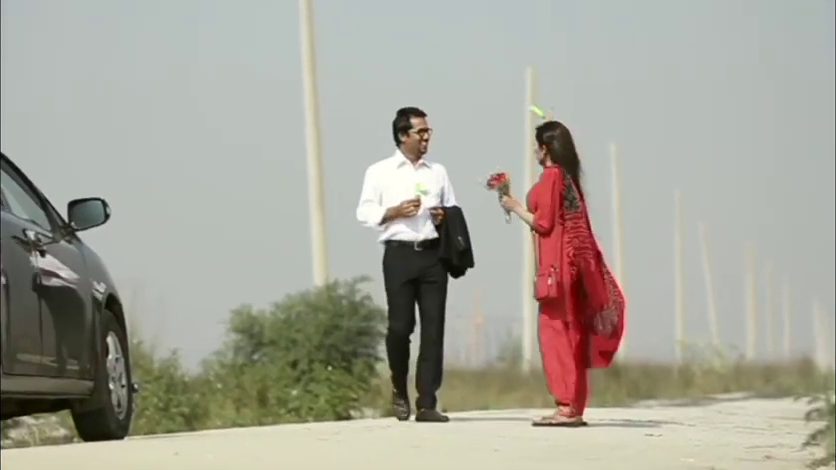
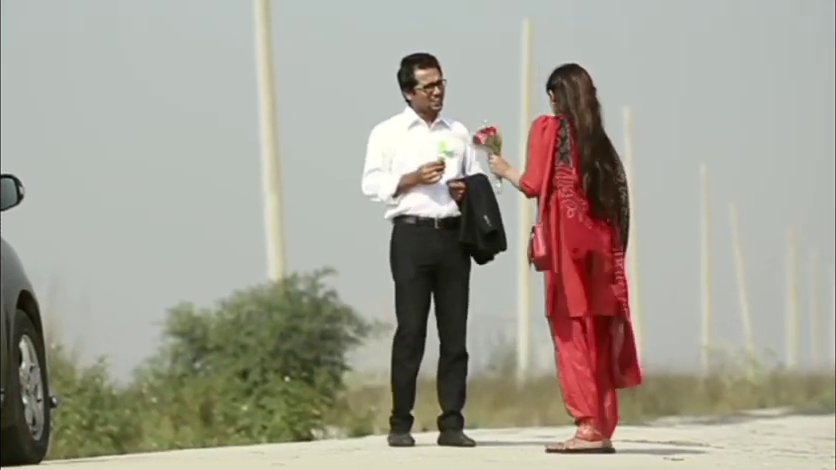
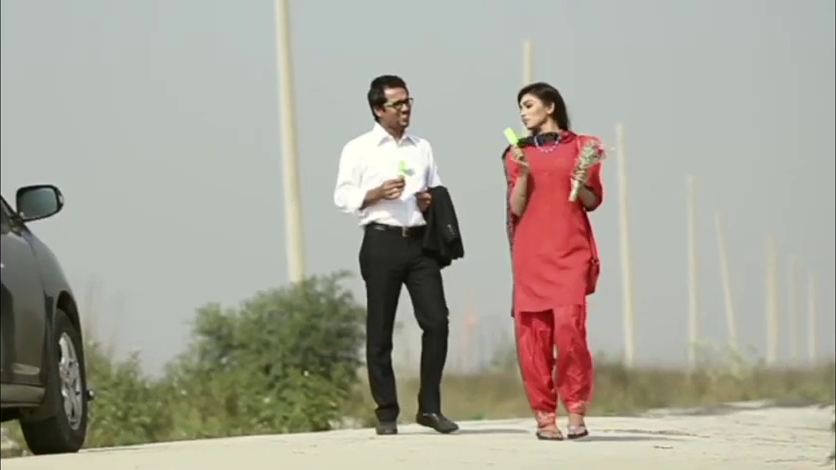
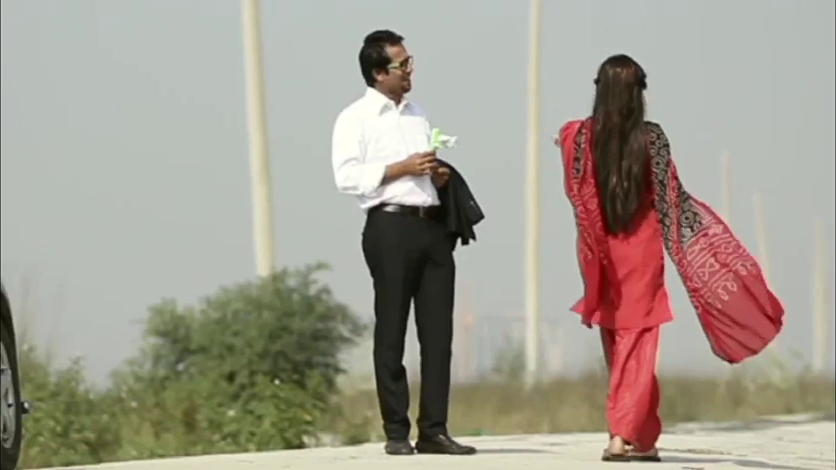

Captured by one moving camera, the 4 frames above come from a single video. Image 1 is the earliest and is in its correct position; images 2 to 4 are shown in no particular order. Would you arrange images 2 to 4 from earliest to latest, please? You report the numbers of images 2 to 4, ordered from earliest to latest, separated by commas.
3, 2, 4
